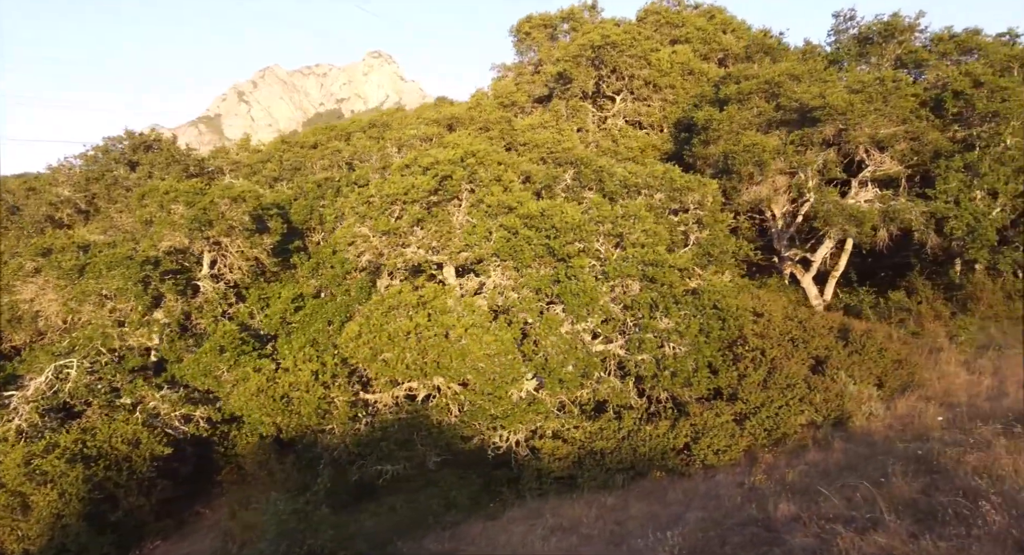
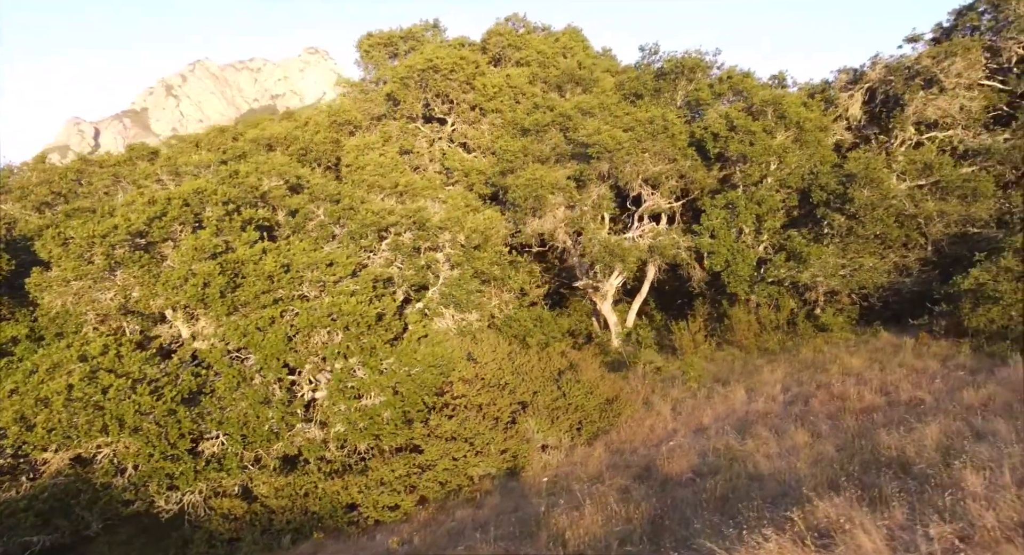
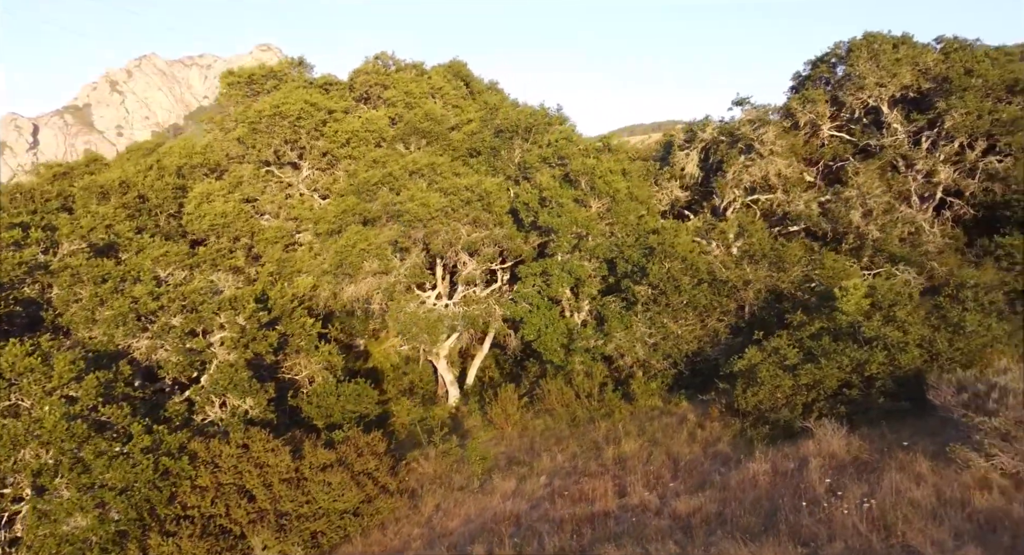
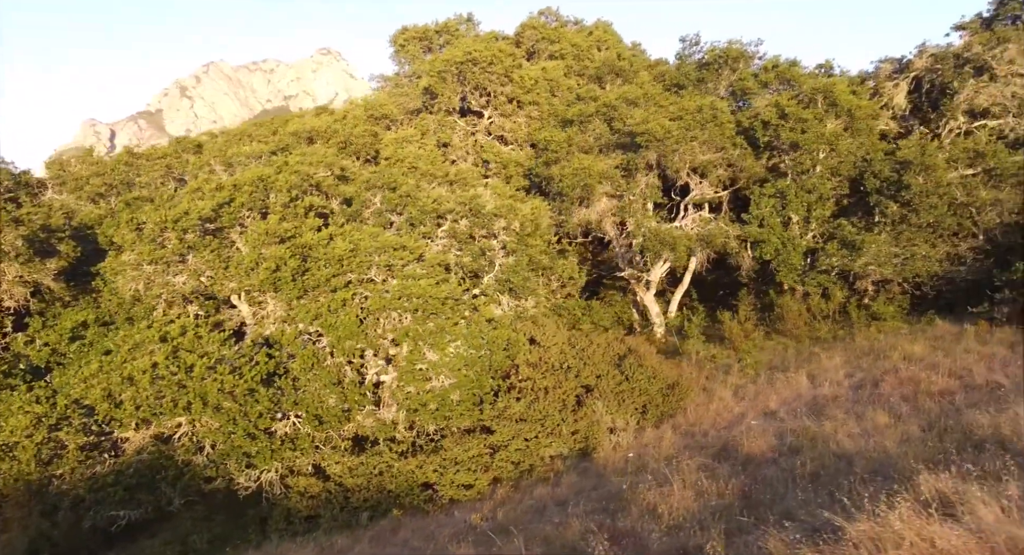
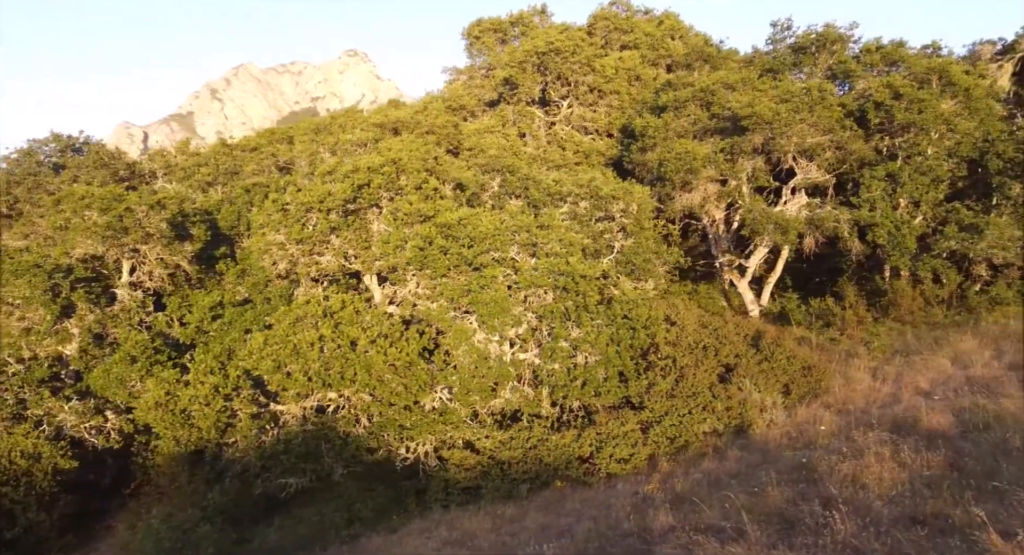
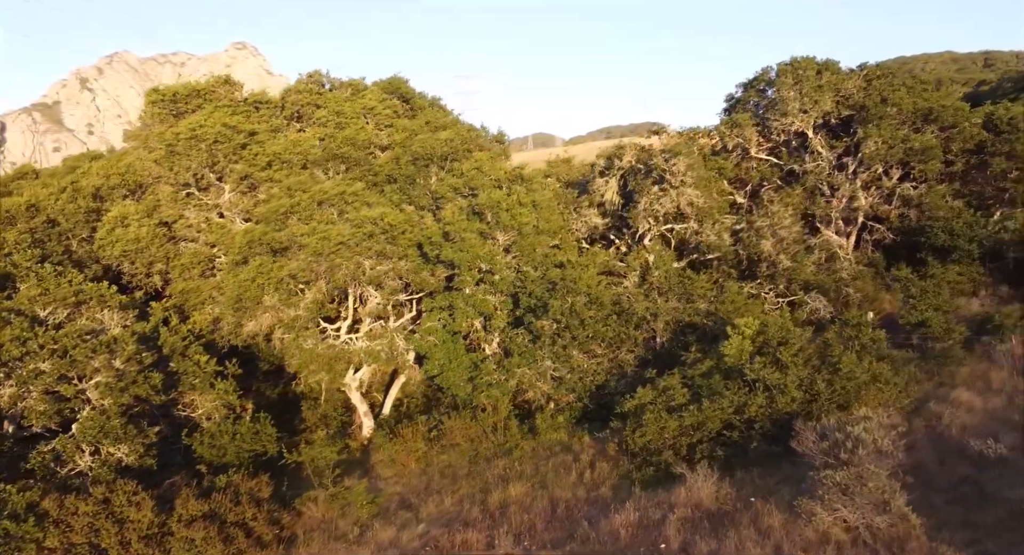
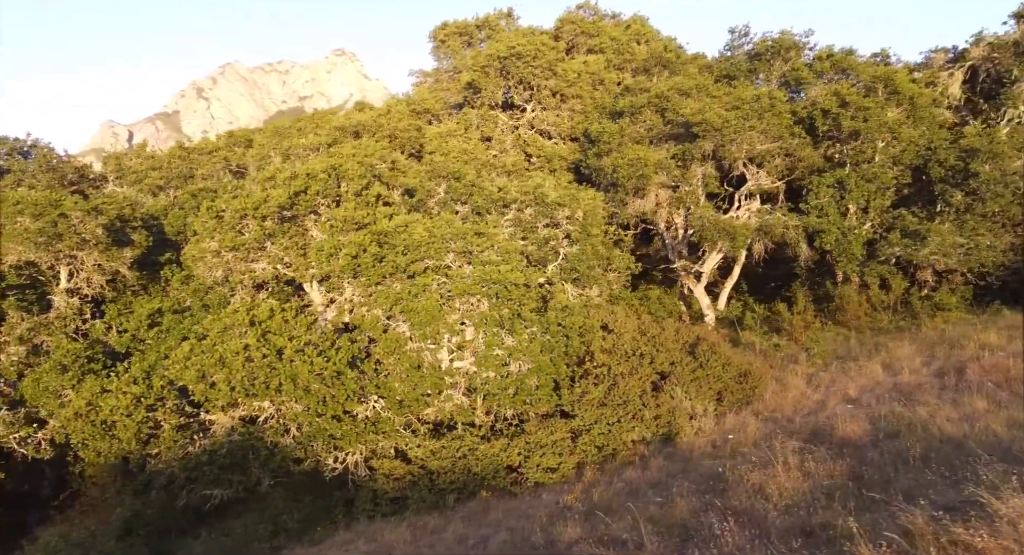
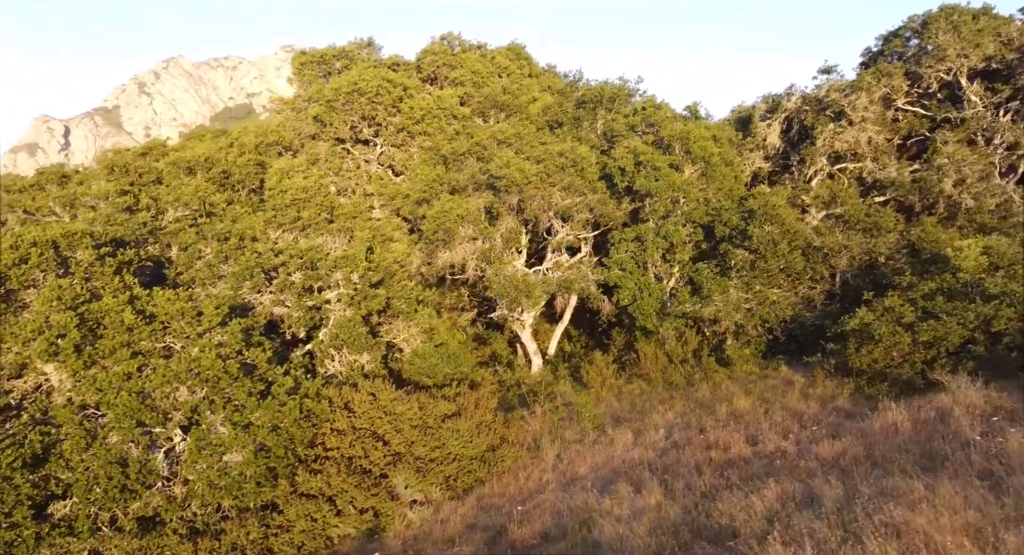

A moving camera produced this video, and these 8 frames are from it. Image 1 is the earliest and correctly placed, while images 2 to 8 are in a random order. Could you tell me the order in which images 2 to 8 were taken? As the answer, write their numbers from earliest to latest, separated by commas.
5, 7, 4, 2, 8, 3, 6
